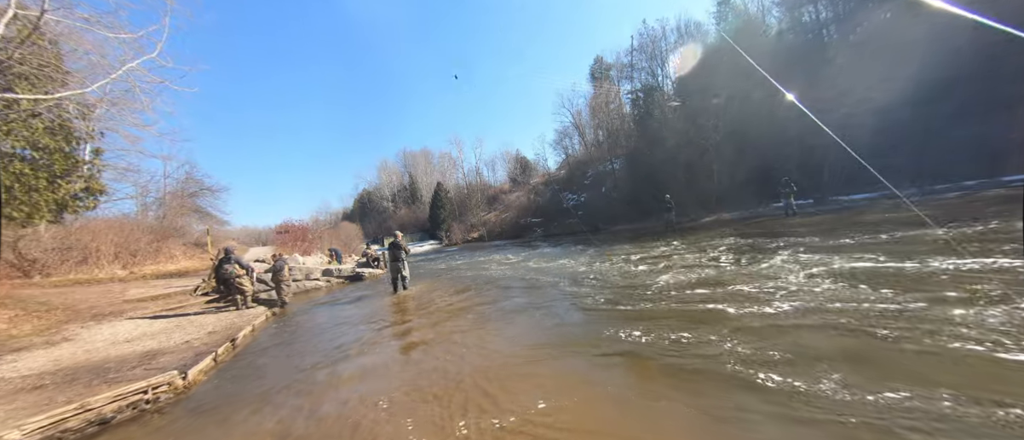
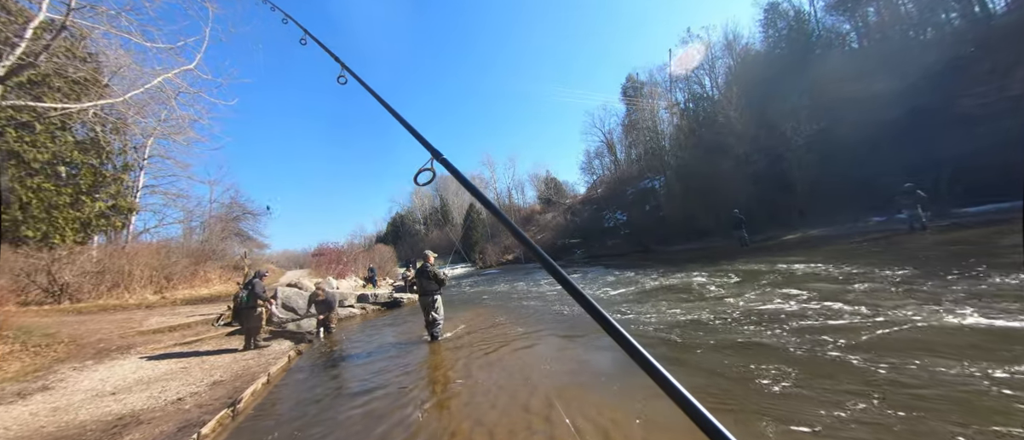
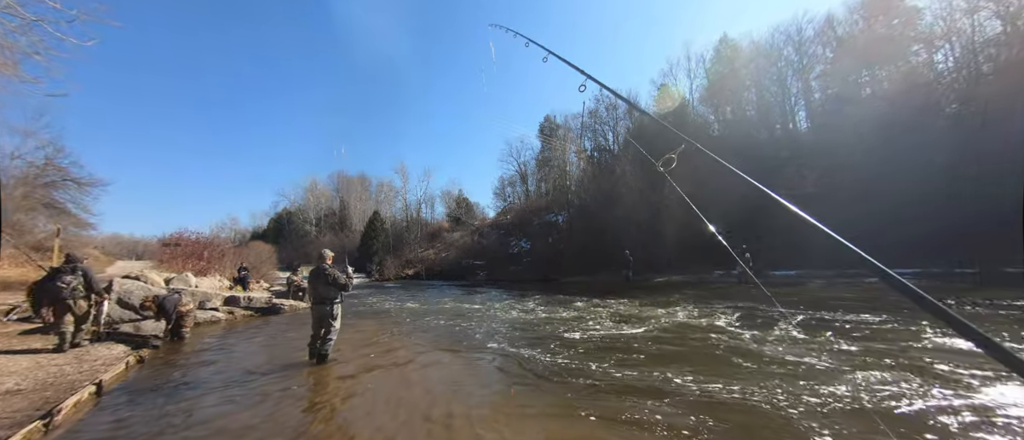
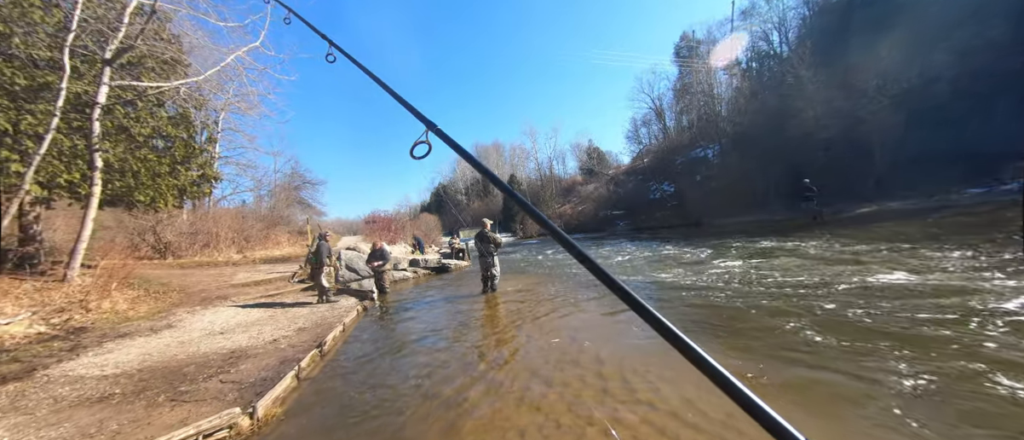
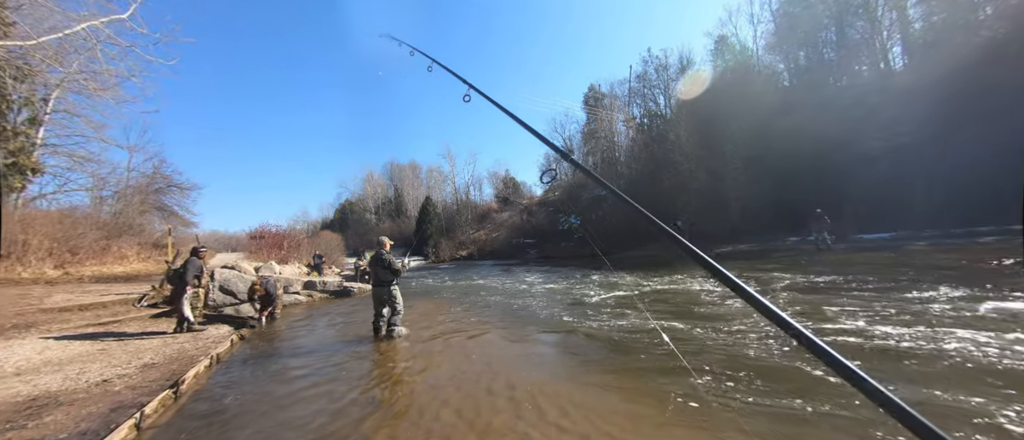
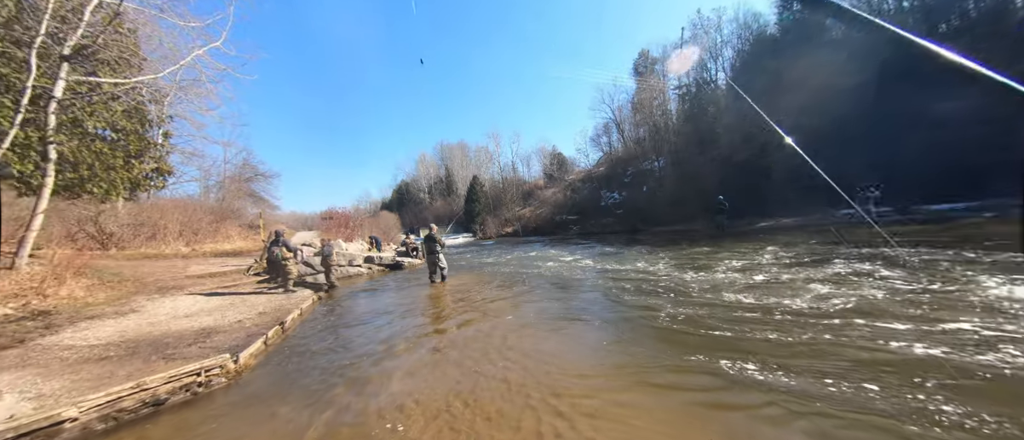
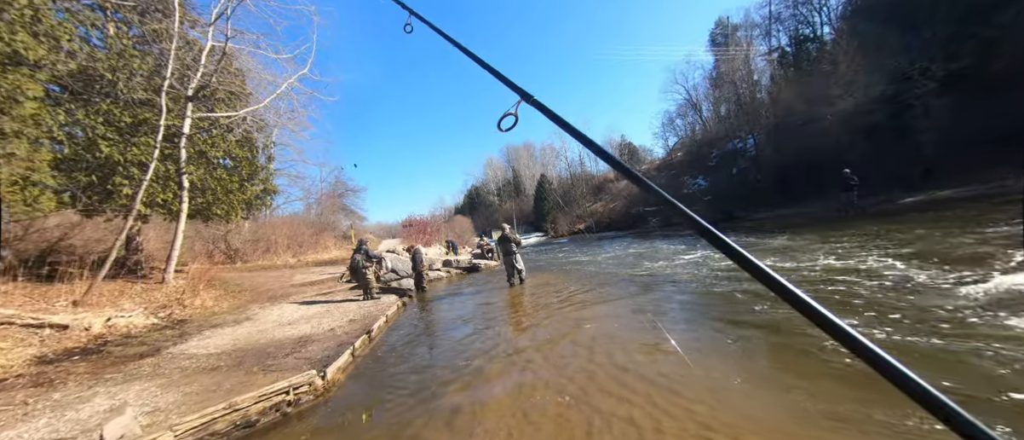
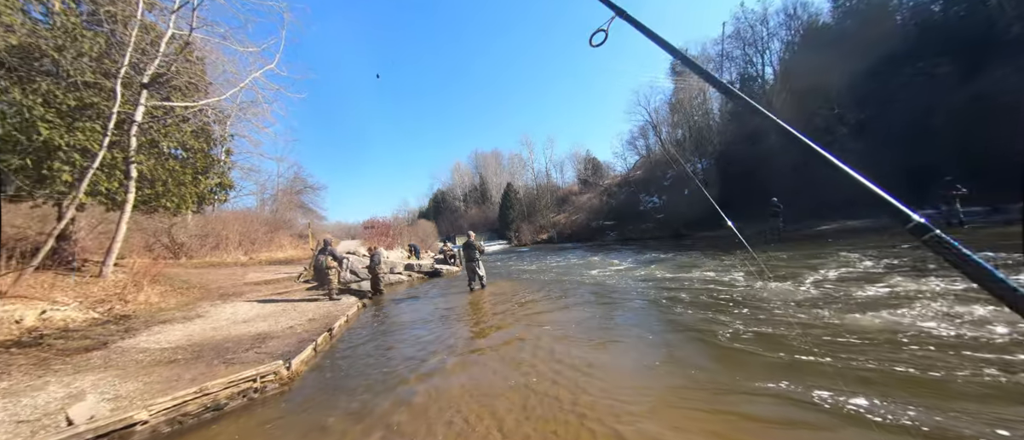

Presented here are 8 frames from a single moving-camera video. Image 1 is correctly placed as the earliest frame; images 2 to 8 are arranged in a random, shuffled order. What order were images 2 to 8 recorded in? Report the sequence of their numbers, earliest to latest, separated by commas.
6, 8, 7, 4, 2, 5, 3
